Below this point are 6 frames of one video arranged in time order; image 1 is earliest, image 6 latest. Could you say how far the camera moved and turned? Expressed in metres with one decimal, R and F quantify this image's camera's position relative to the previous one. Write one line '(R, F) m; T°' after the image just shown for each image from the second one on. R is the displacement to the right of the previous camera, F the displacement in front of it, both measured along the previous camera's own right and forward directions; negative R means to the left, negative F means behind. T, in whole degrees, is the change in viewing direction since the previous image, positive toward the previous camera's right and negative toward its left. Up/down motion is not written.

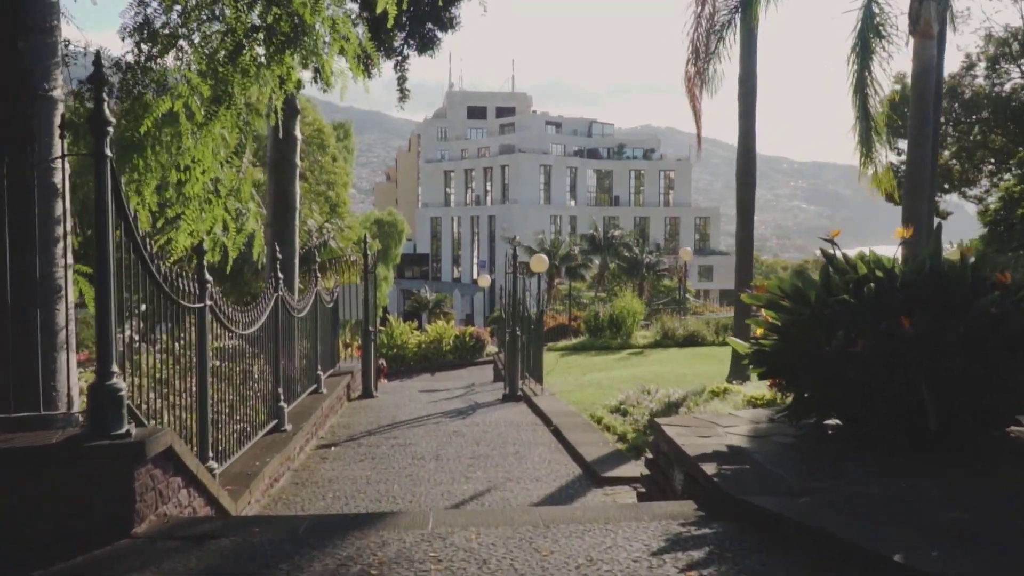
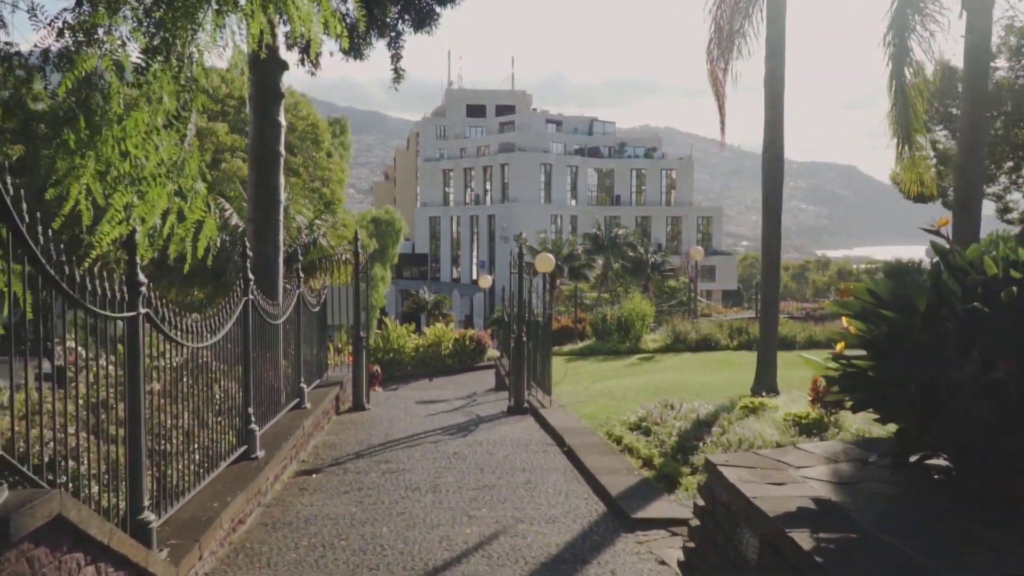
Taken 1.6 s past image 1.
(-0.1, +1.3) m; 0°
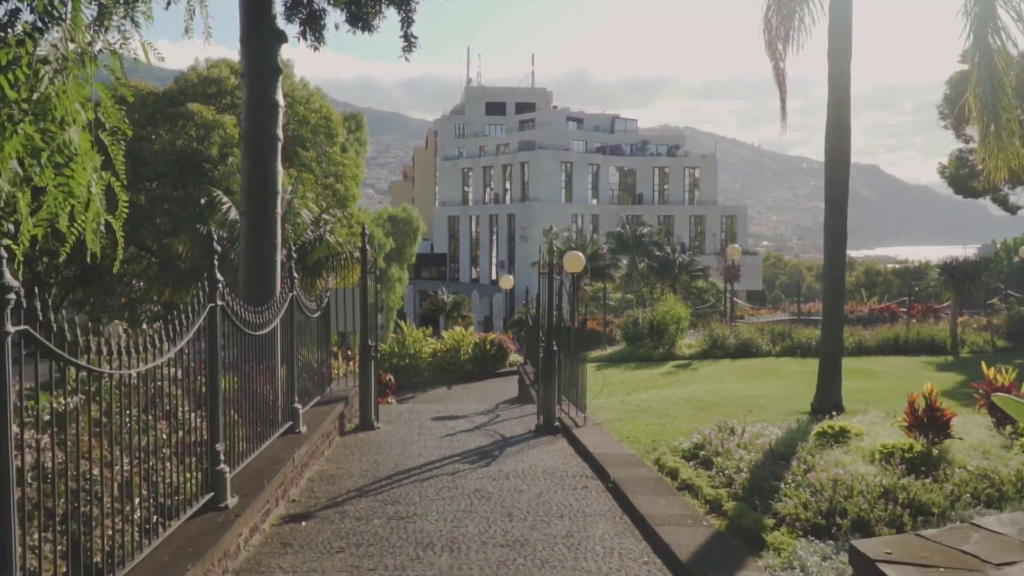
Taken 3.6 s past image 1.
(-0.1, +1.6) m; -1°
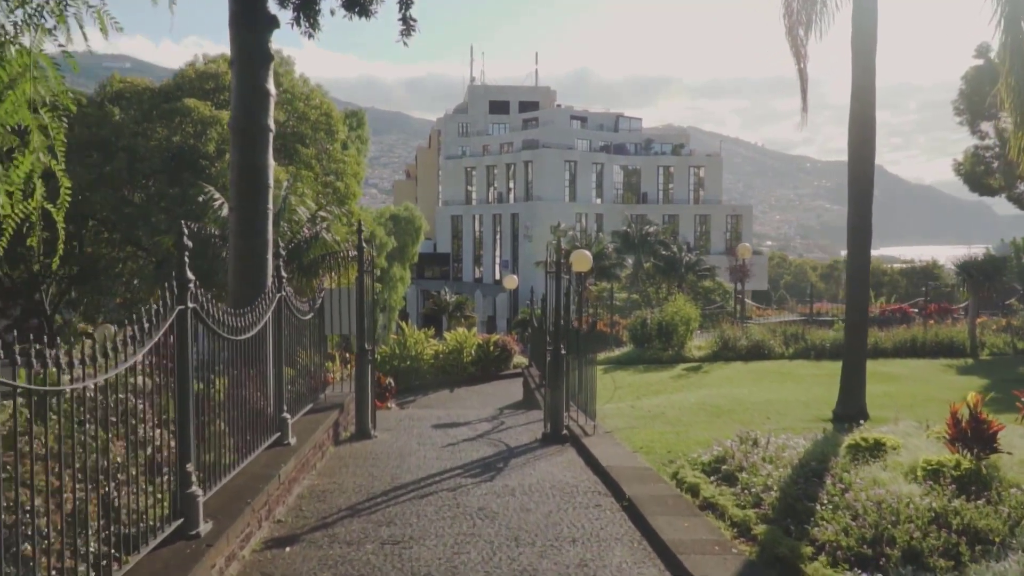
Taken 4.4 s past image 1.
(0.0, +0.7) m; 0°
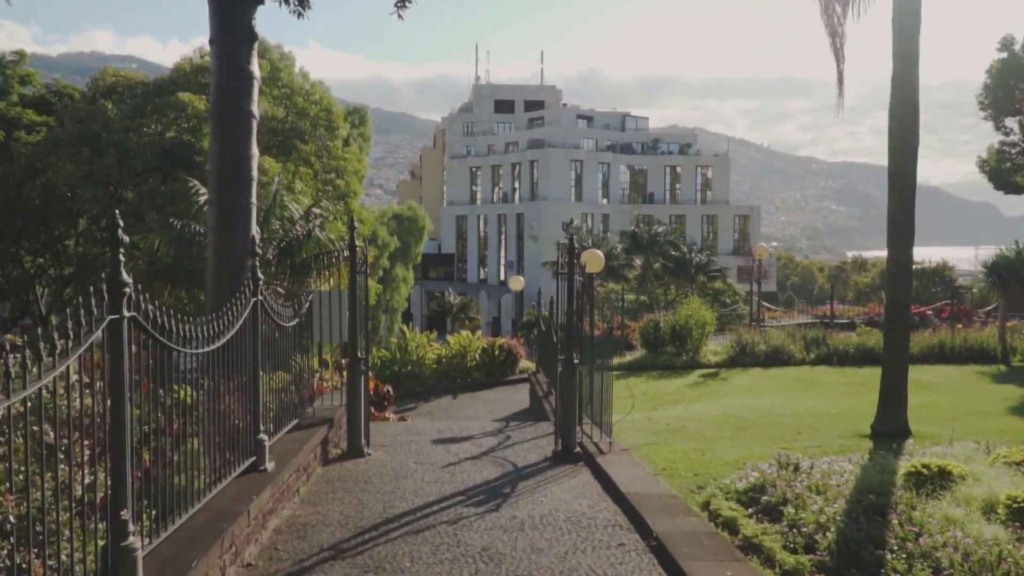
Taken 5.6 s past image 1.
(0.0, +1.0) m; 0°
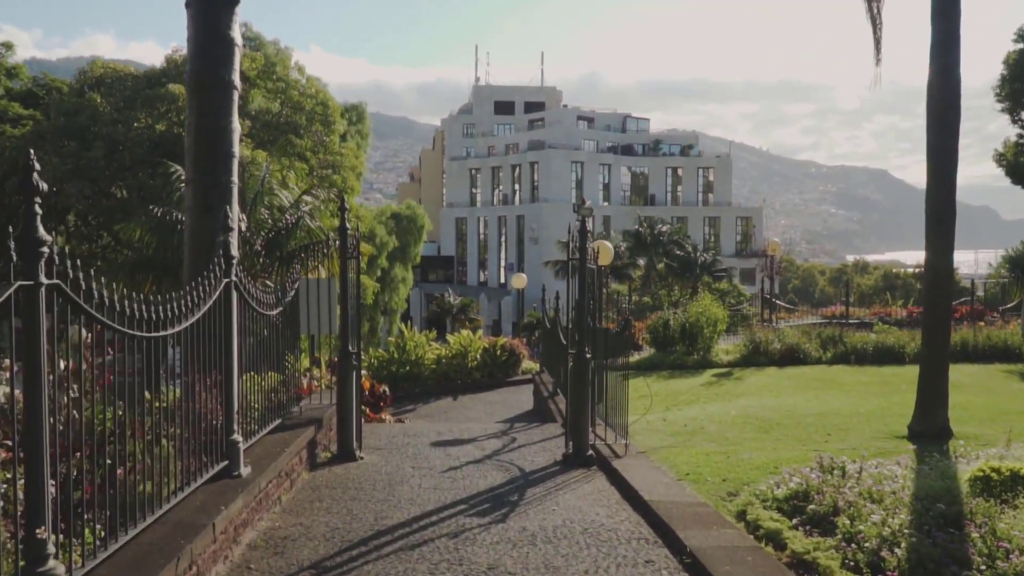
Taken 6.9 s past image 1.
(-0.1, +0.9) m; 0°
